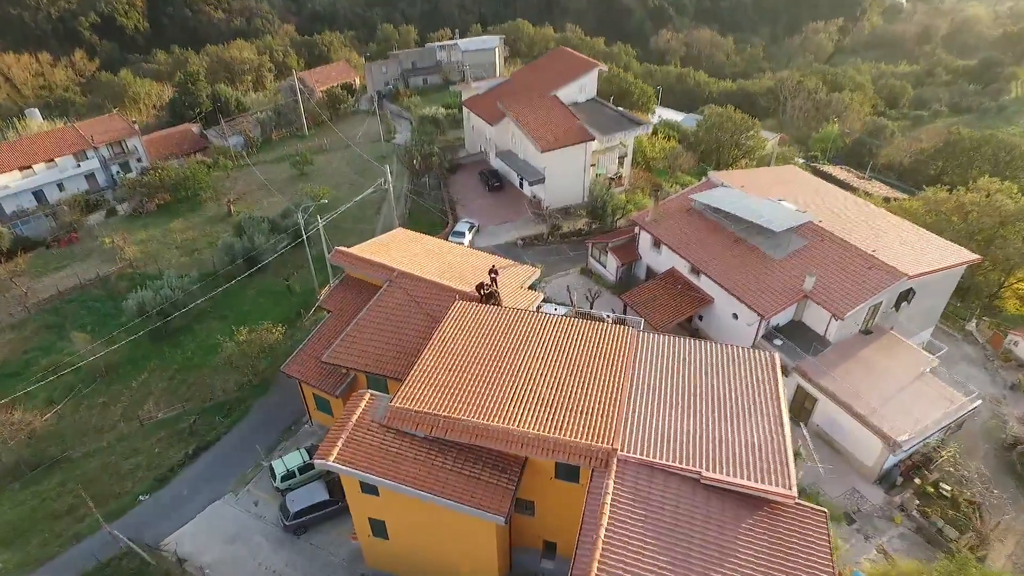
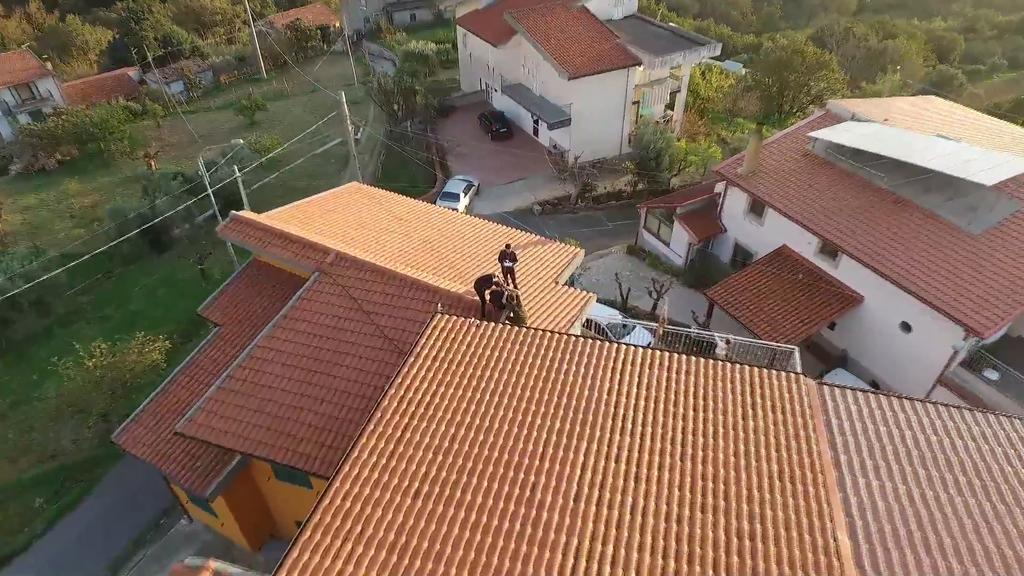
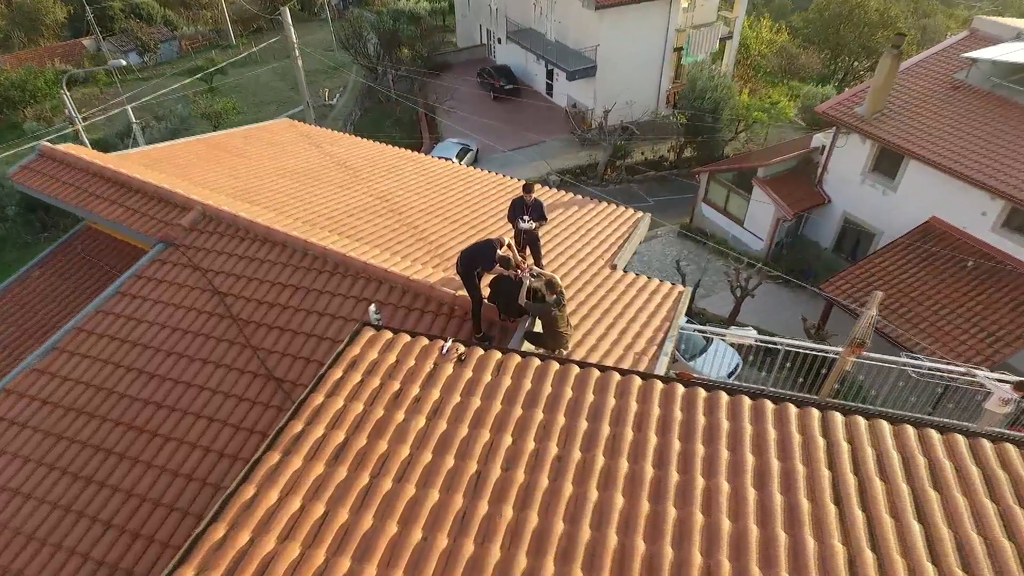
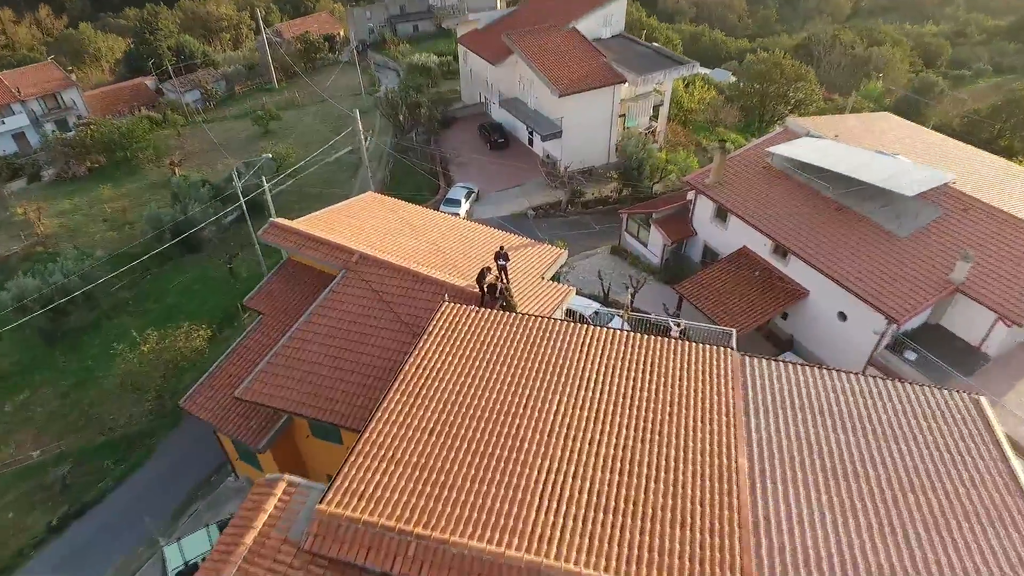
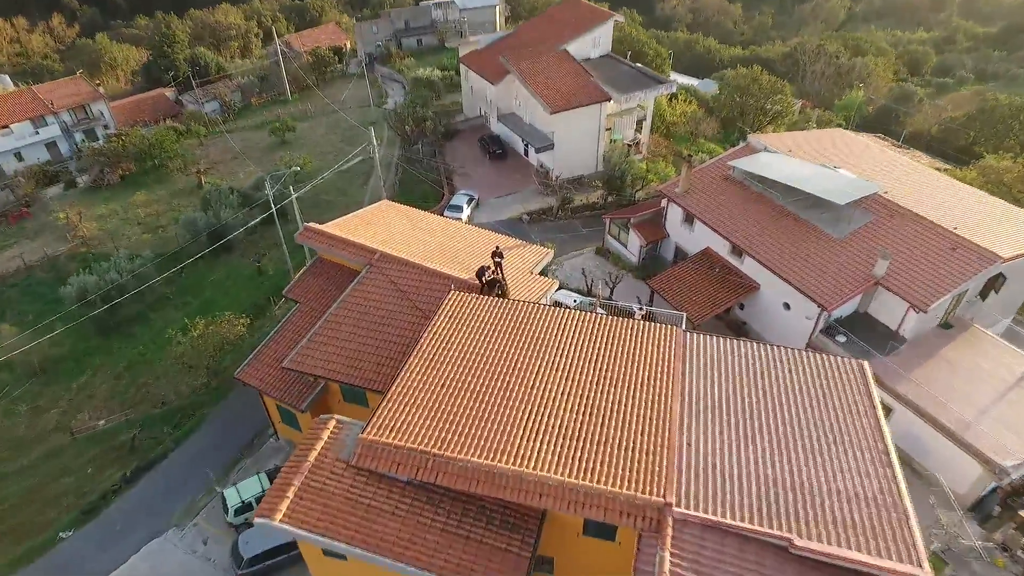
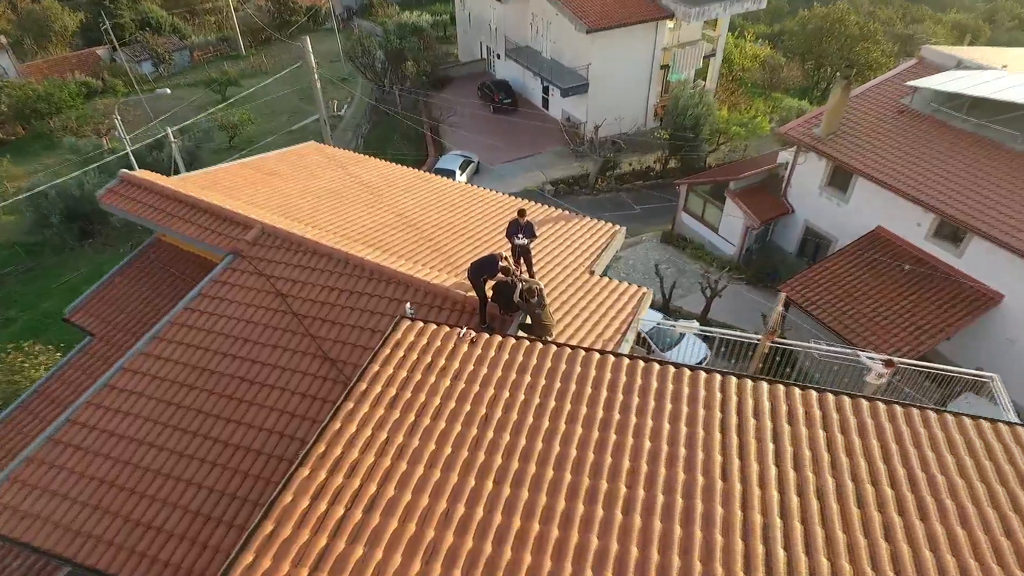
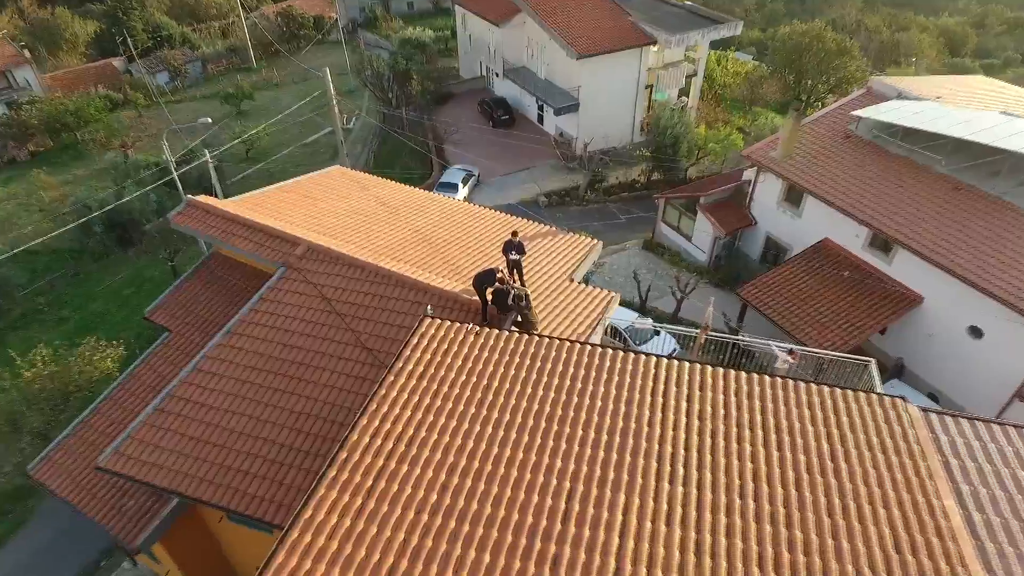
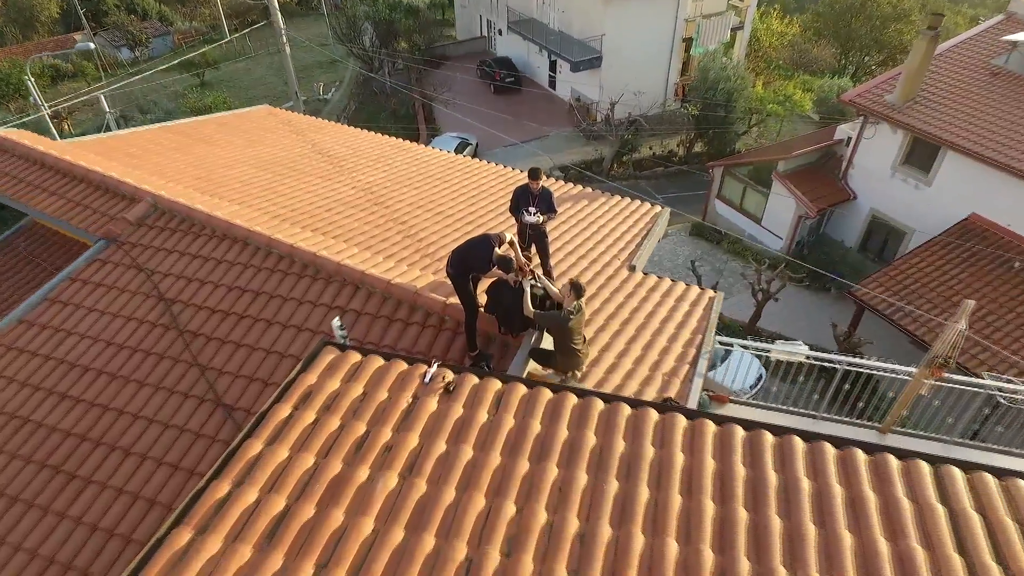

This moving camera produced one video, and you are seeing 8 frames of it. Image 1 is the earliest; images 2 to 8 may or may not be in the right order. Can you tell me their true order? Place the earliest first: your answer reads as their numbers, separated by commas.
5, 4, 2, 7, 6, 3, 8
